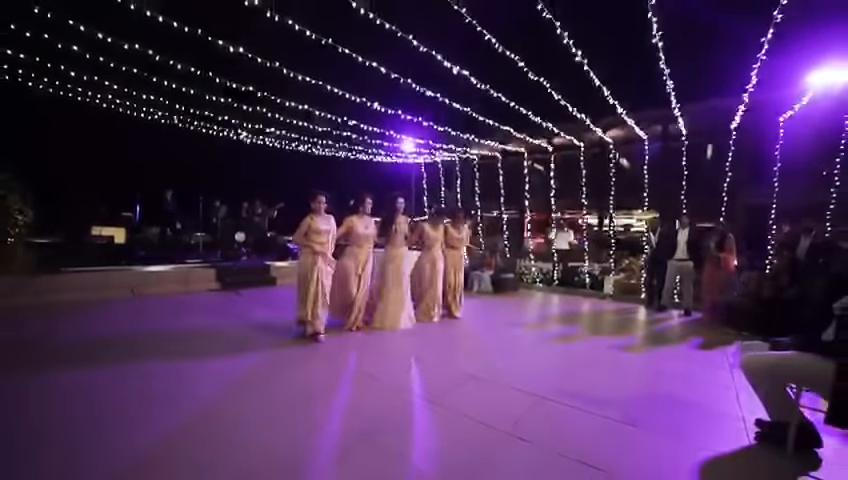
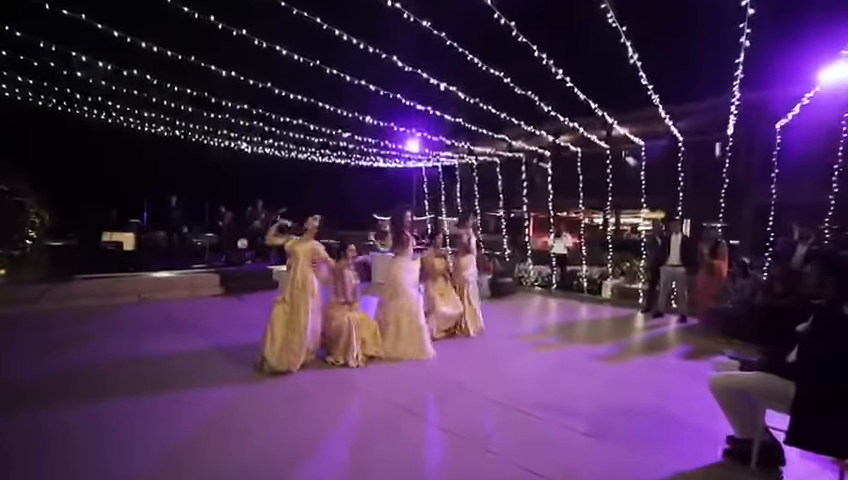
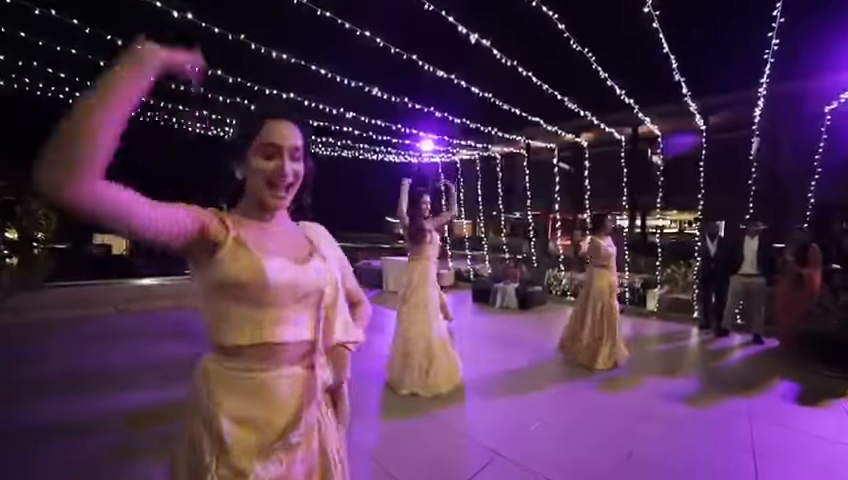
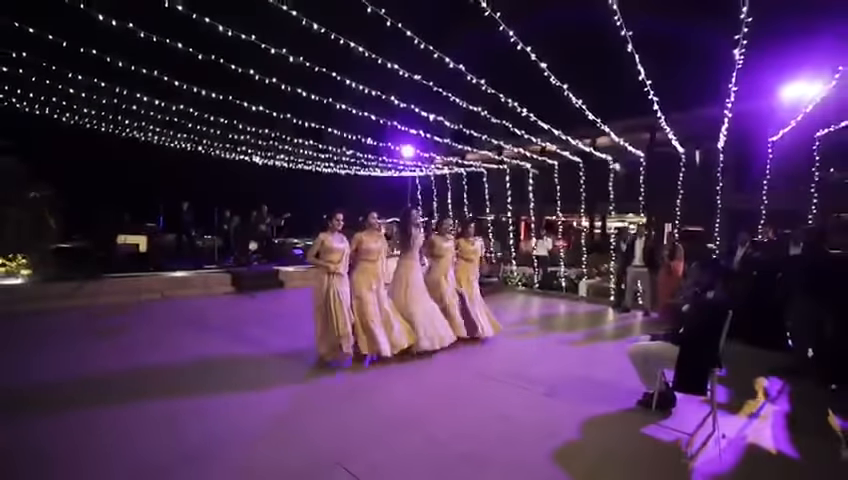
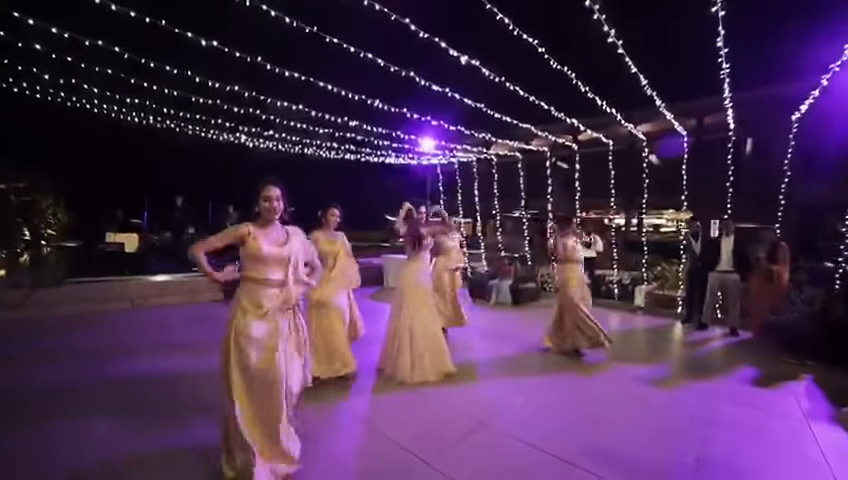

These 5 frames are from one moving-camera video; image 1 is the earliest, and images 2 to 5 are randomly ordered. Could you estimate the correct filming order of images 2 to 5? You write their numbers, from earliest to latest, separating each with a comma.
4, 2, 5, 3
